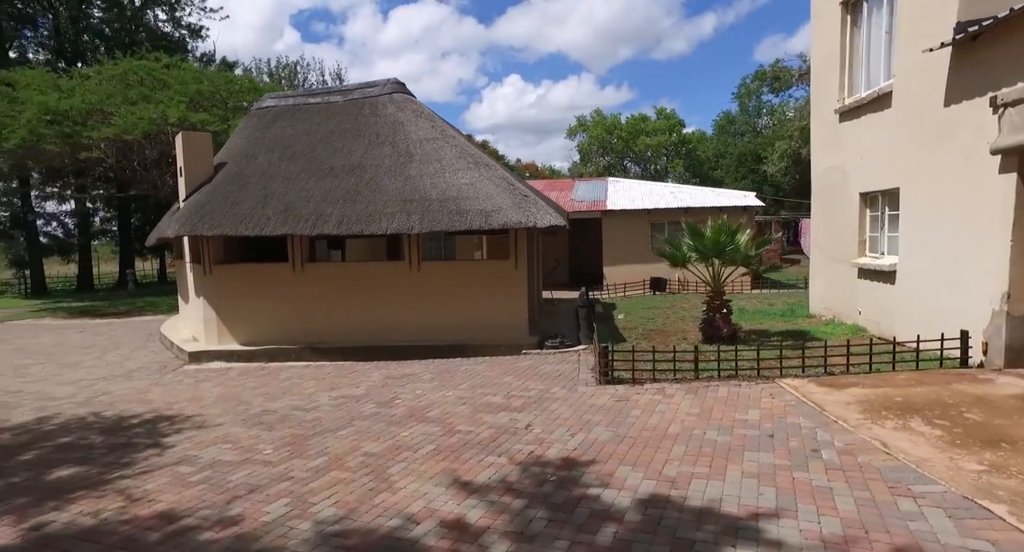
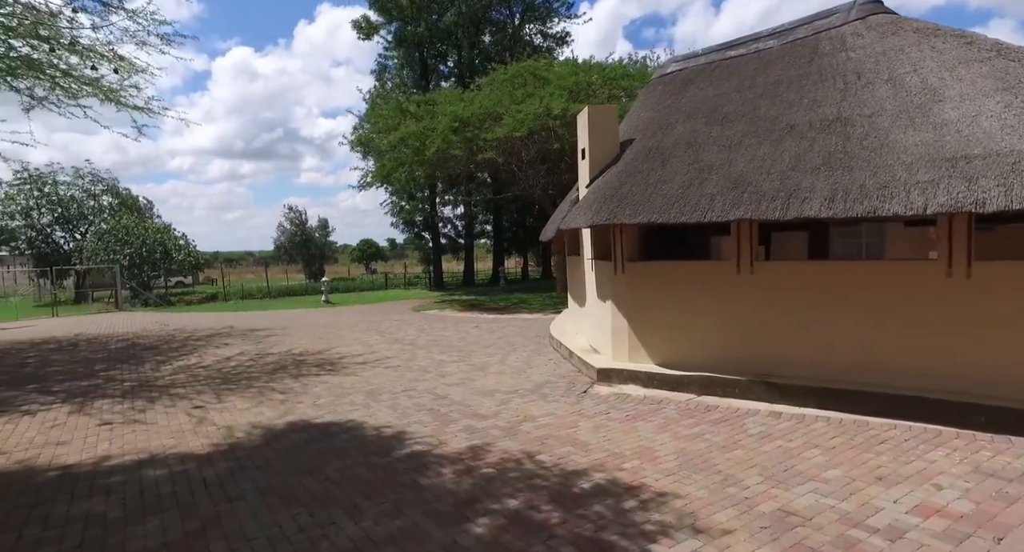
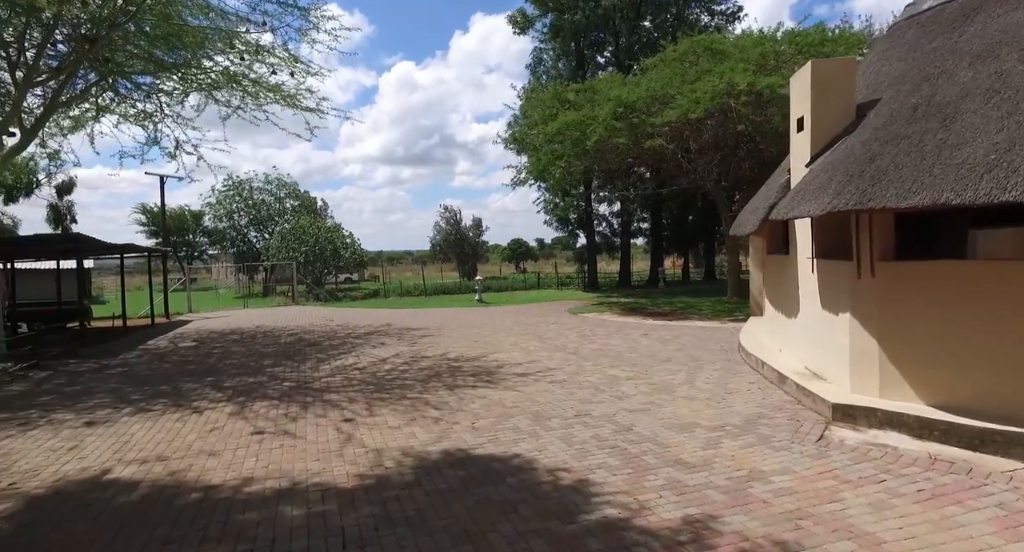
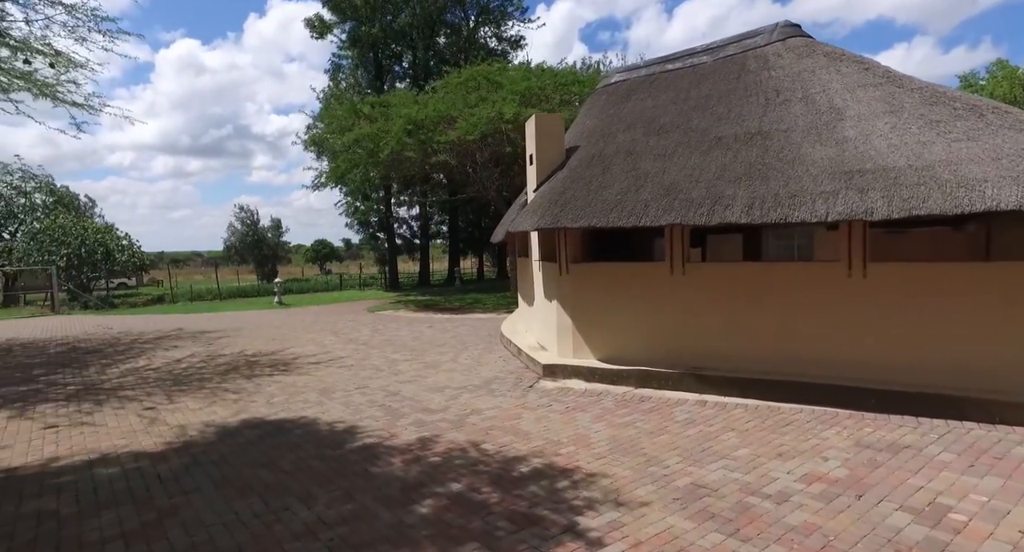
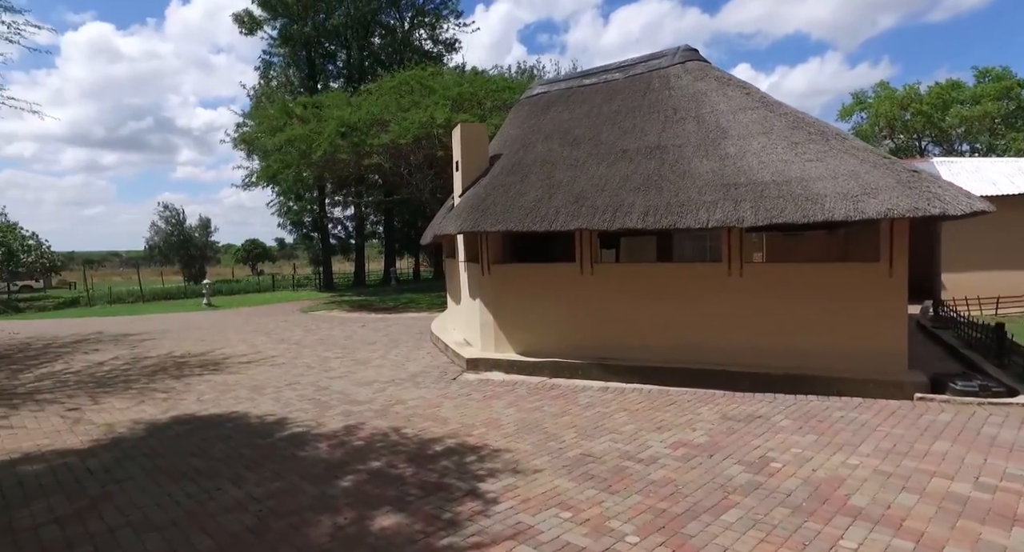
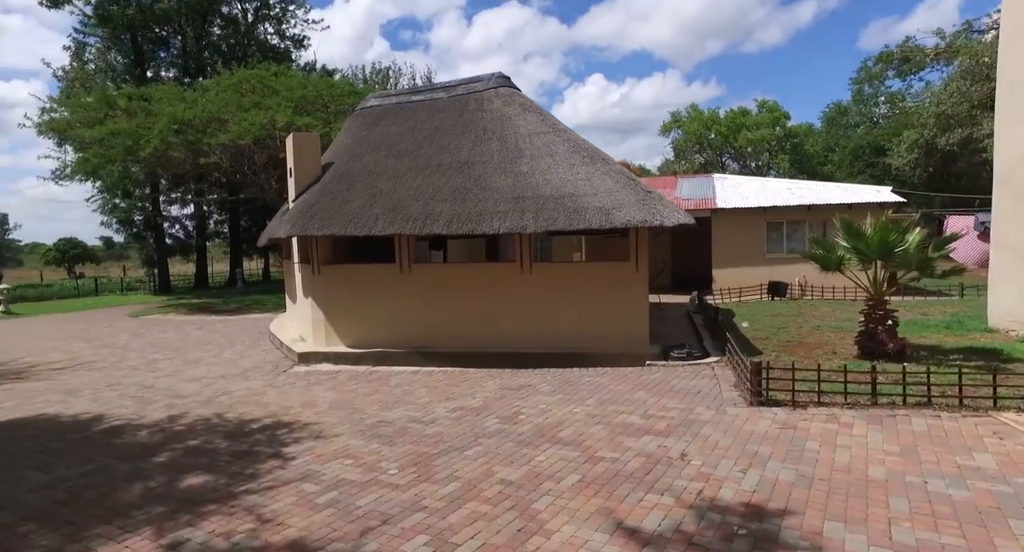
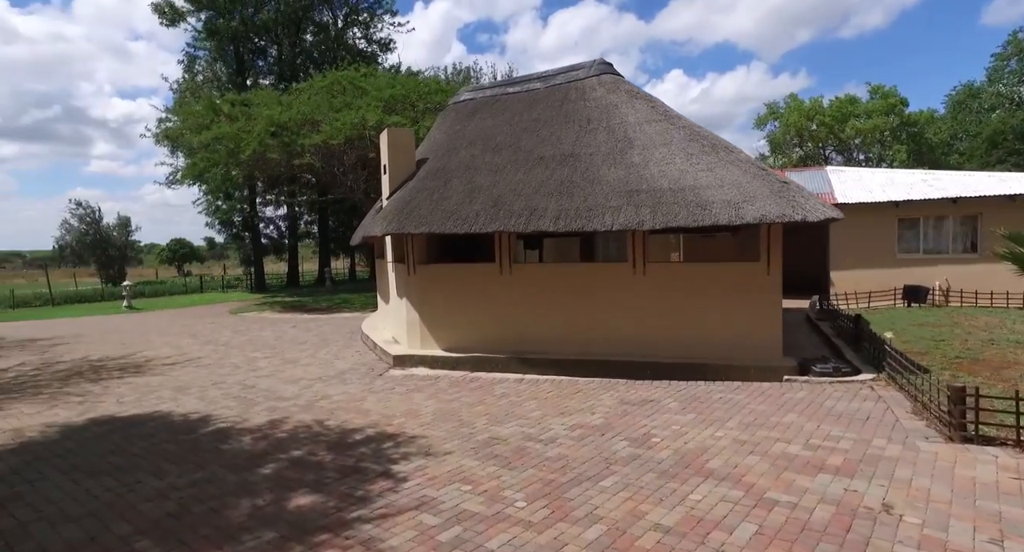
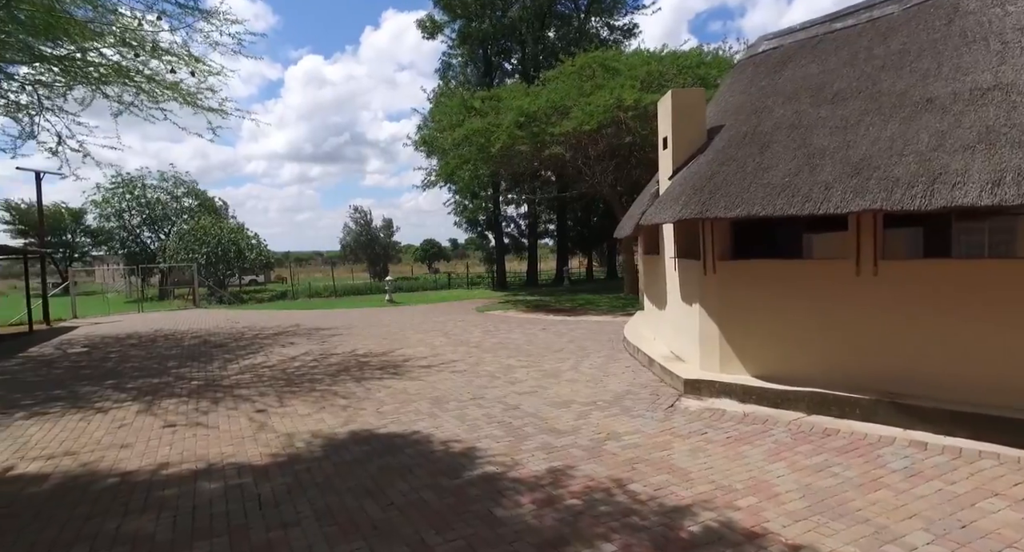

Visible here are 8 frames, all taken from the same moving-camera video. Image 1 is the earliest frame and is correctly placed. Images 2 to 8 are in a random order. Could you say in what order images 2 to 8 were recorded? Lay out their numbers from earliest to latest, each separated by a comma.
6, 7, 5, 4, 2, 8, 3
